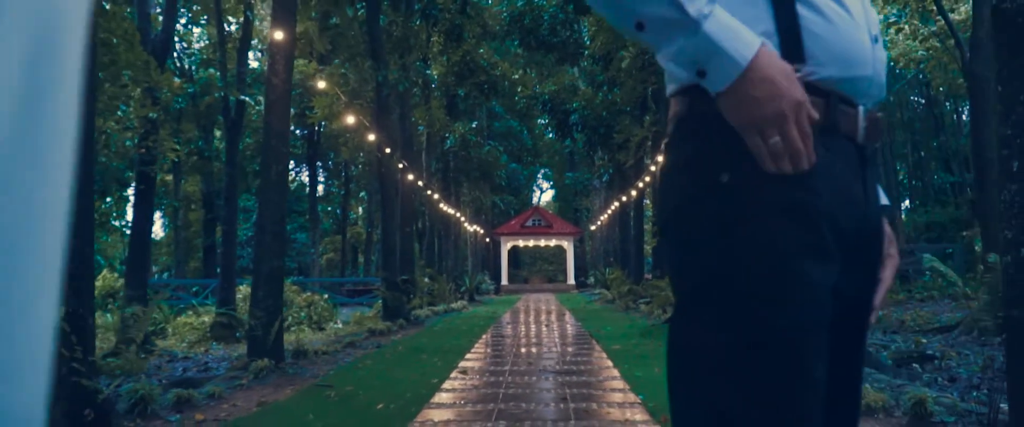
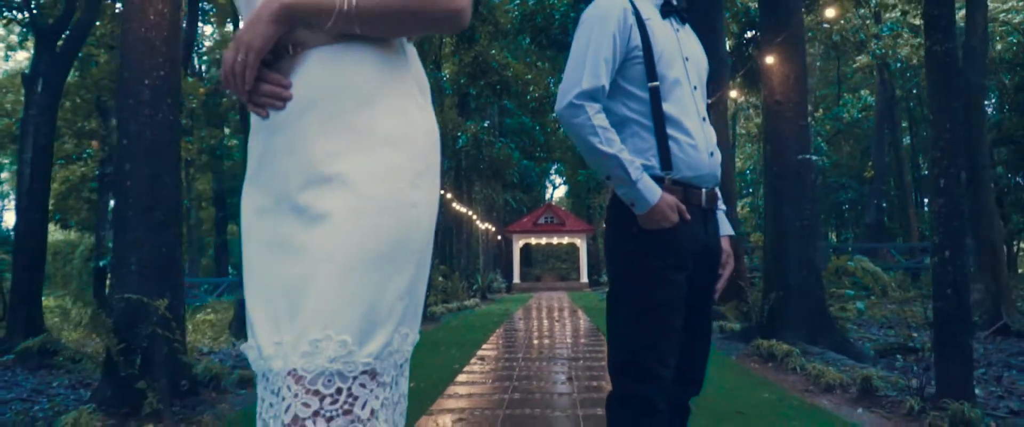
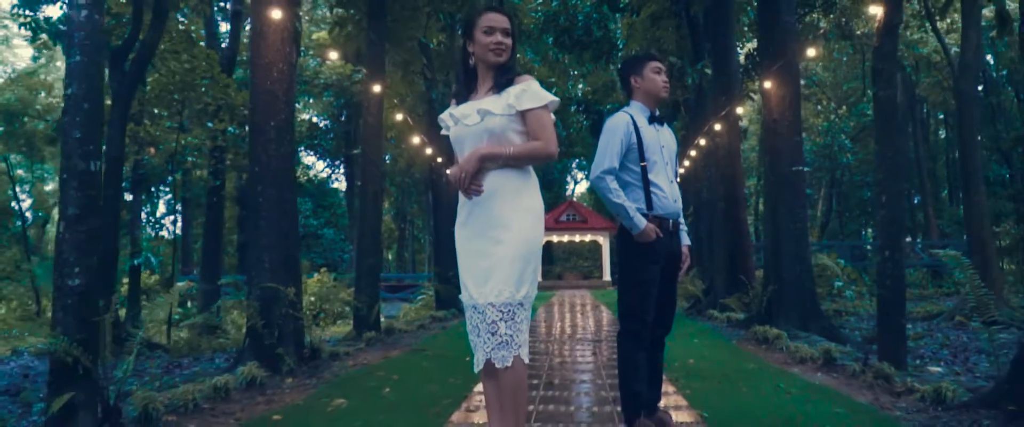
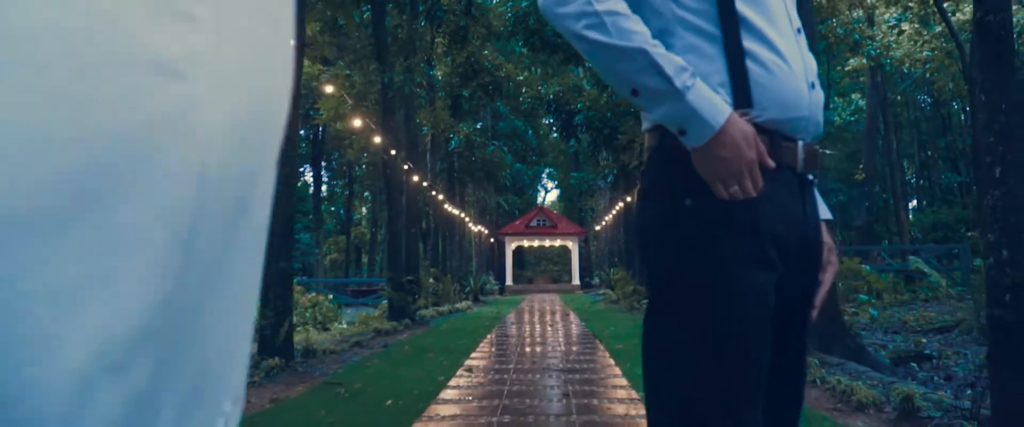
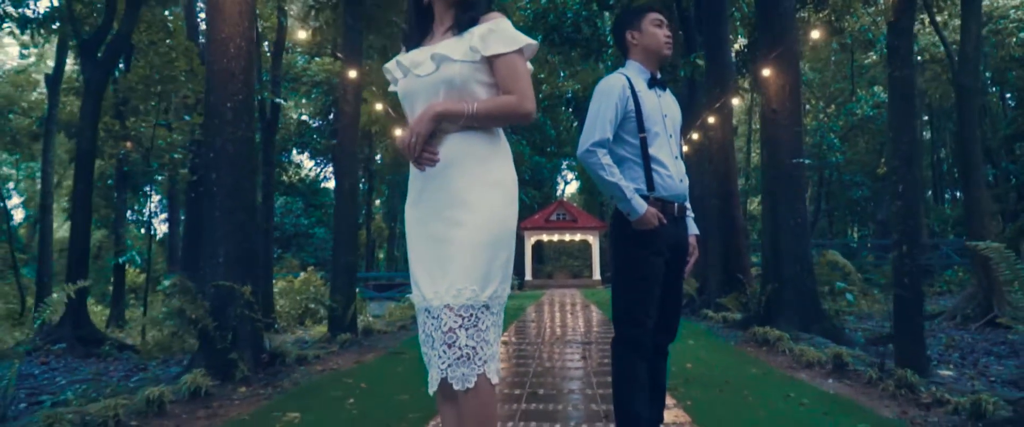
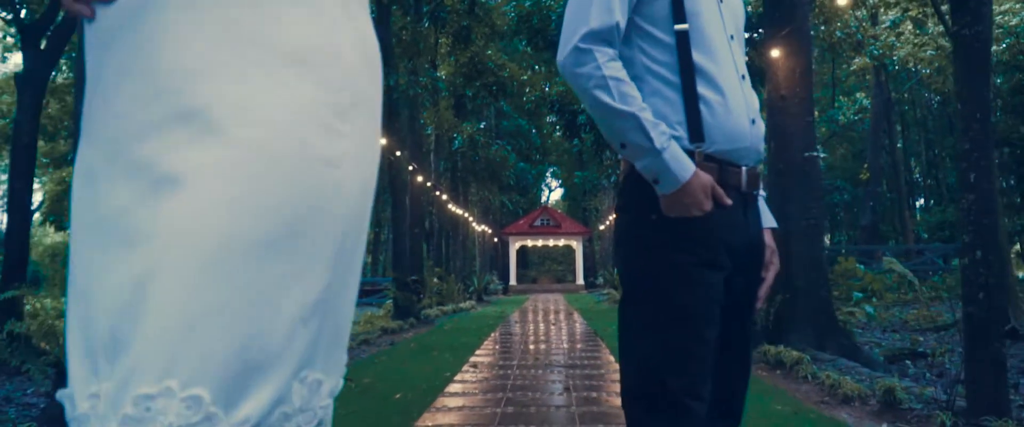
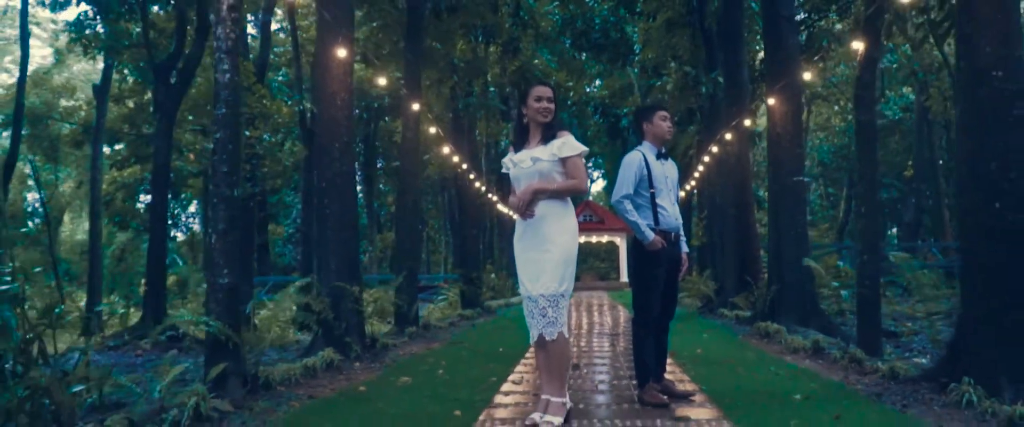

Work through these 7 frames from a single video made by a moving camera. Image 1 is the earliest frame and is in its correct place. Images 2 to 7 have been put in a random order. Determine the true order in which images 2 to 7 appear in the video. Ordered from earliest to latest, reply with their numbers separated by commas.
4, 6, 2, 5, 3, 7
